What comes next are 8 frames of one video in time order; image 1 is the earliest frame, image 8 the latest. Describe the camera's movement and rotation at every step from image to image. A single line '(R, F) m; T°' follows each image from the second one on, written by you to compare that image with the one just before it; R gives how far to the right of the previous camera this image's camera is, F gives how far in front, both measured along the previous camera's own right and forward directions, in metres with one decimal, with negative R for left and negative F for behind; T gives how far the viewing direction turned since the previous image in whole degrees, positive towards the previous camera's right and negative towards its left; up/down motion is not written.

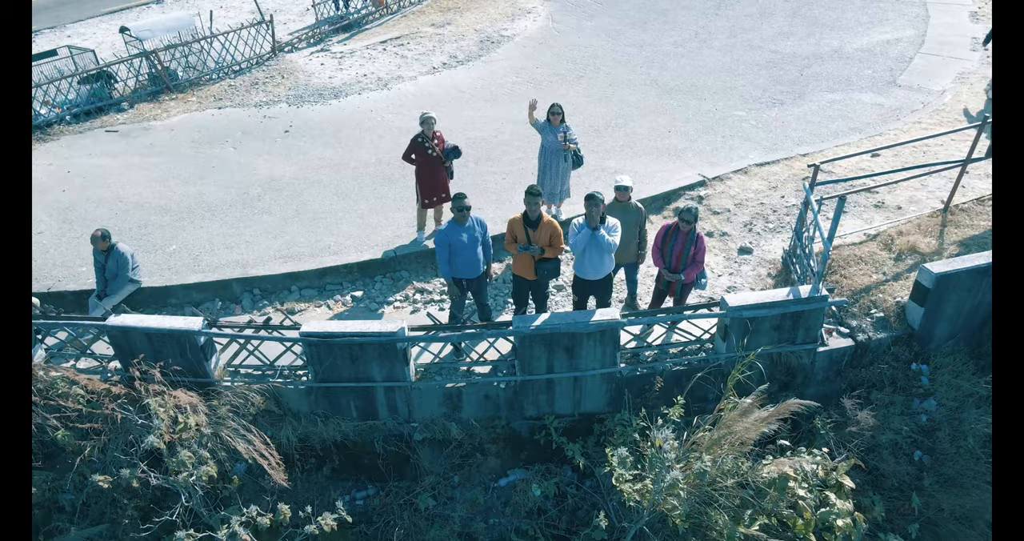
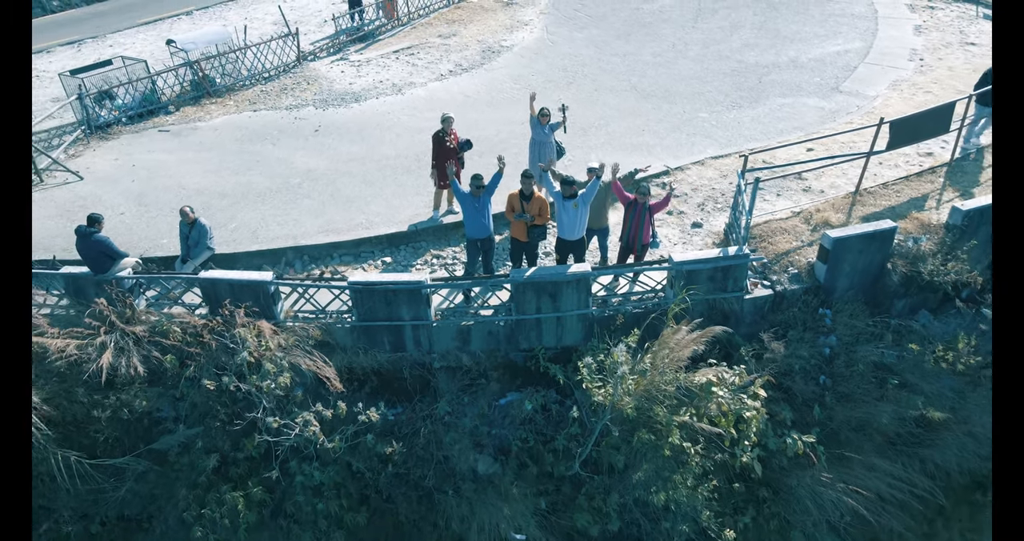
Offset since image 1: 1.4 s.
(0.0, -1.5) m; 0°
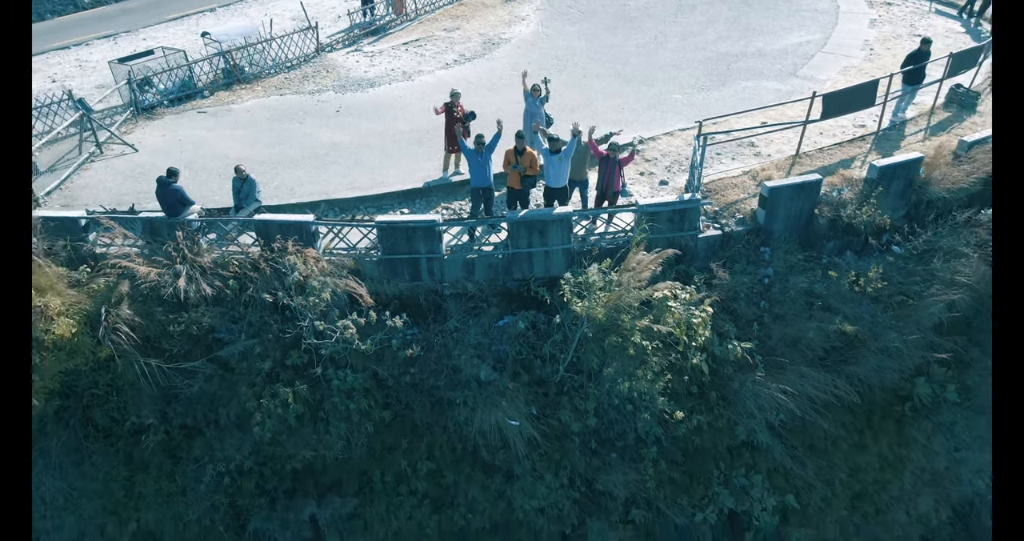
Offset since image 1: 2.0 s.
(0.0, -1.5) m; 0°
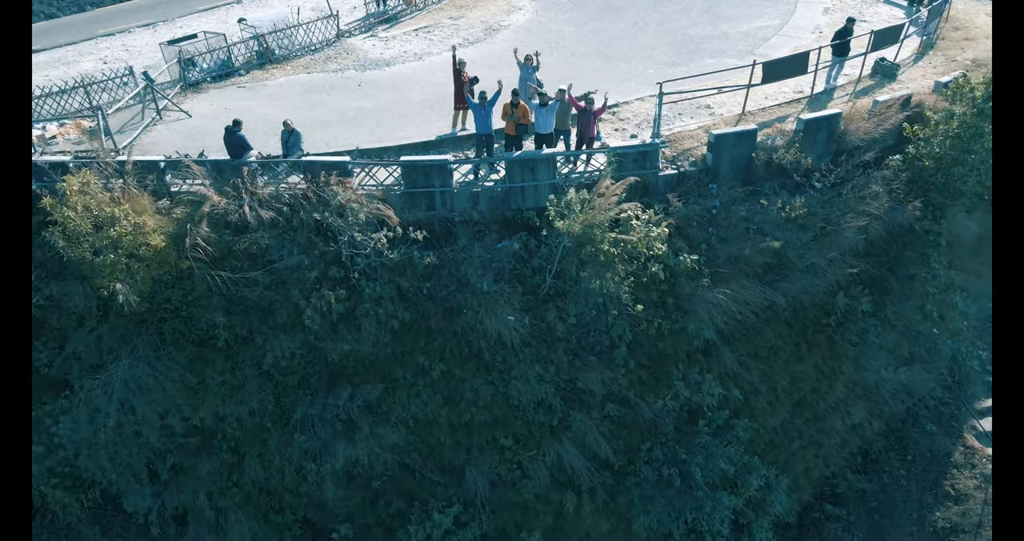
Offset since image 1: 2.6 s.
(0.0, -1.9) m; 0°
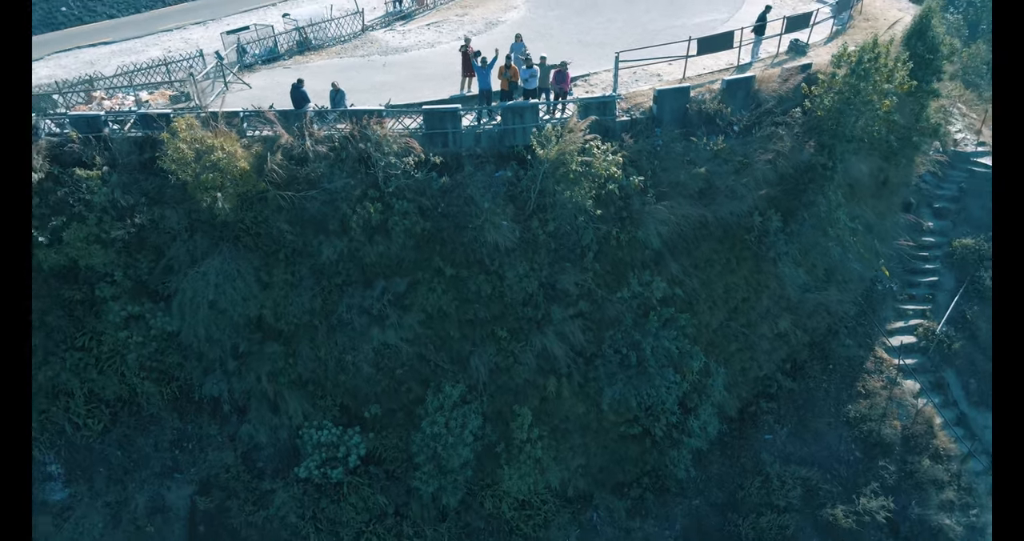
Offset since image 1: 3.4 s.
(+0.1, -3.2) m; 0°
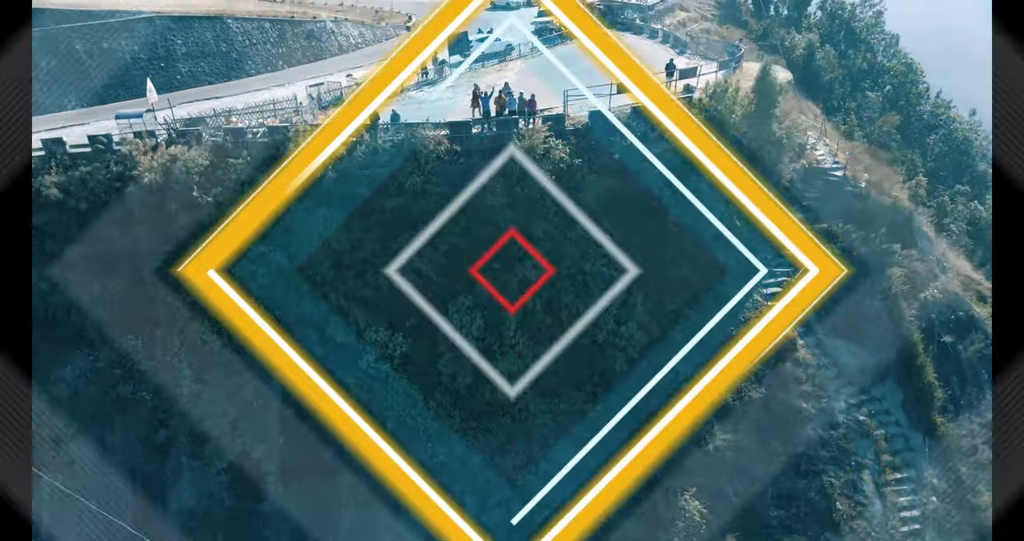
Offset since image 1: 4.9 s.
(+0.3, -7.3) m; 0°
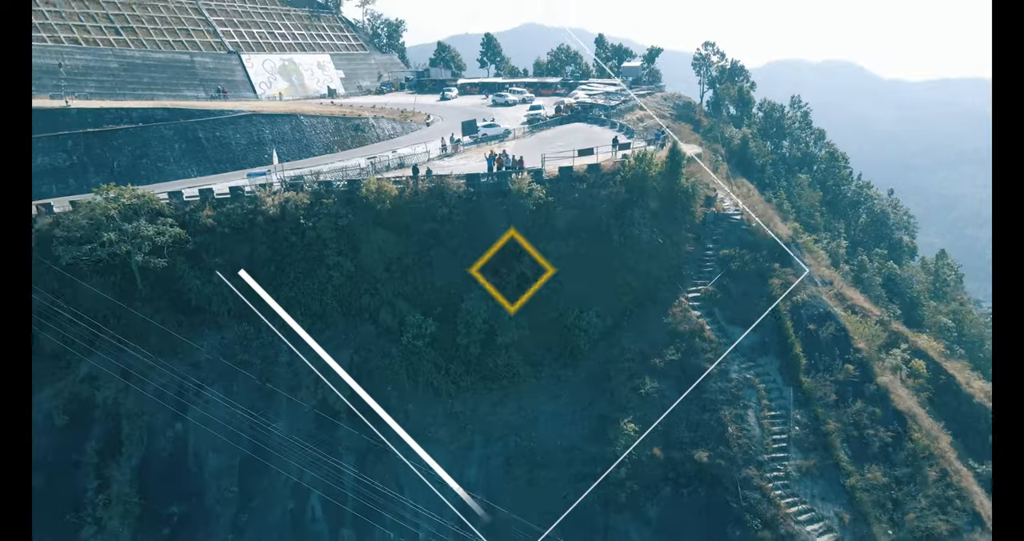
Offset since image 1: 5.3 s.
(+0.2, -10.6) m; 0°
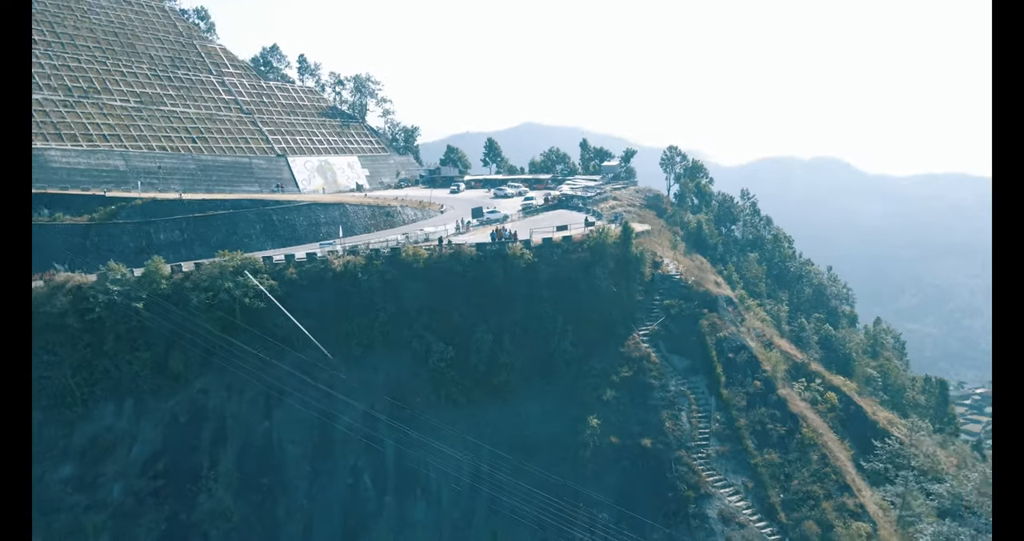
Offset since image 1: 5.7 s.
(+0.2, -12.5) m; 0°
